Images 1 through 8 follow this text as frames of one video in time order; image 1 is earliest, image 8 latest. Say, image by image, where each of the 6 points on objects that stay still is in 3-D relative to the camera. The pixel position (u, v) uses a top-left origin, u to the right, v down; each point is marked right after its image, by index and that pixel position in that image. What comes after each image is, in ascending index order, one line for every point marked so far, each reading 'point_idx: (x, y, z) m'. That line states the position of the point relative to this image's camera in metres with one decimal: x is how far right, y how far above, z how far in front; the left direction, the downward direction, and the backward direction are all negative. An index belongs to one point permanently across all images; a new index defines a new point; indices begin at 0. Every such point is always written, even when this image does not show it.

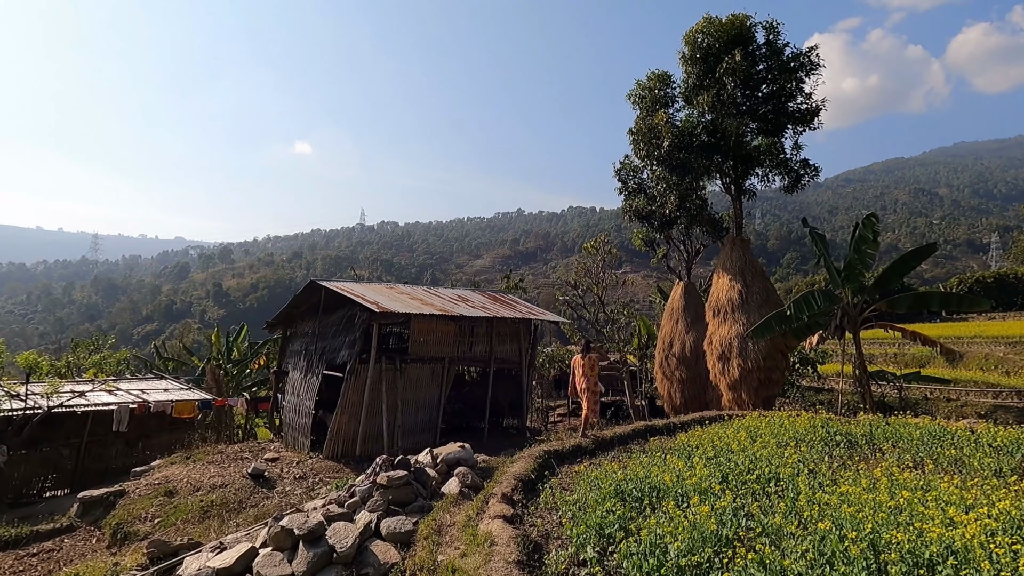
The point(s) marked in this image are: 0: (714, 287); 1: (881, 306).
0: (+5.4, +0.1, +14.1) m
1: (+8.4, -0.4, +12.1) m
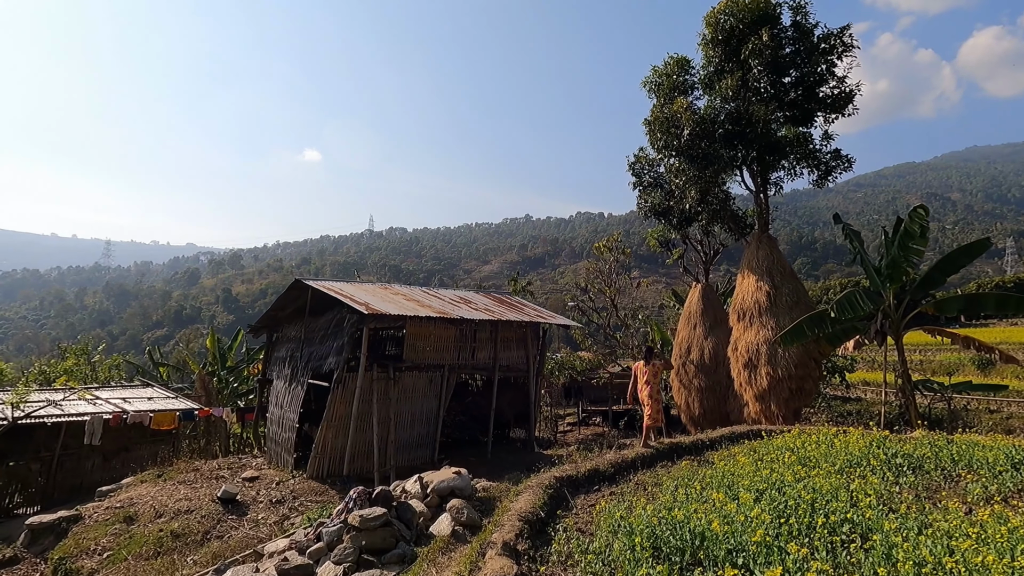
0: (+5.5, 0.0, +13.0) m
1: (+8.5, -0.4, +10.9) m
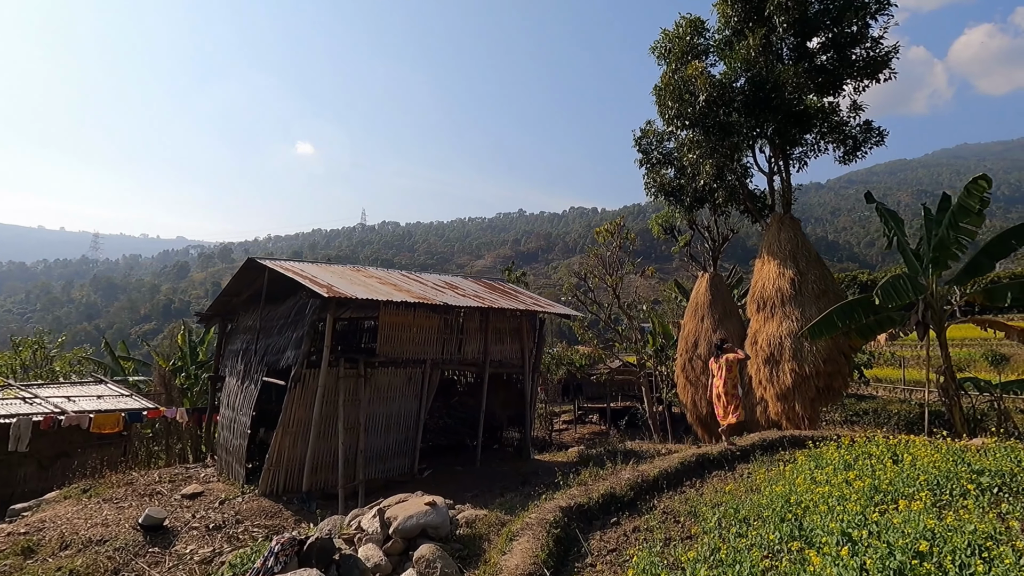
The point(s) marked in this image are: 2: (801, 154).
0: (+5.4, +0.3, +11.7) m
1: (+8.4, -0.2, +9.7) m
2: (+6.9, +3.2, +12.7) m
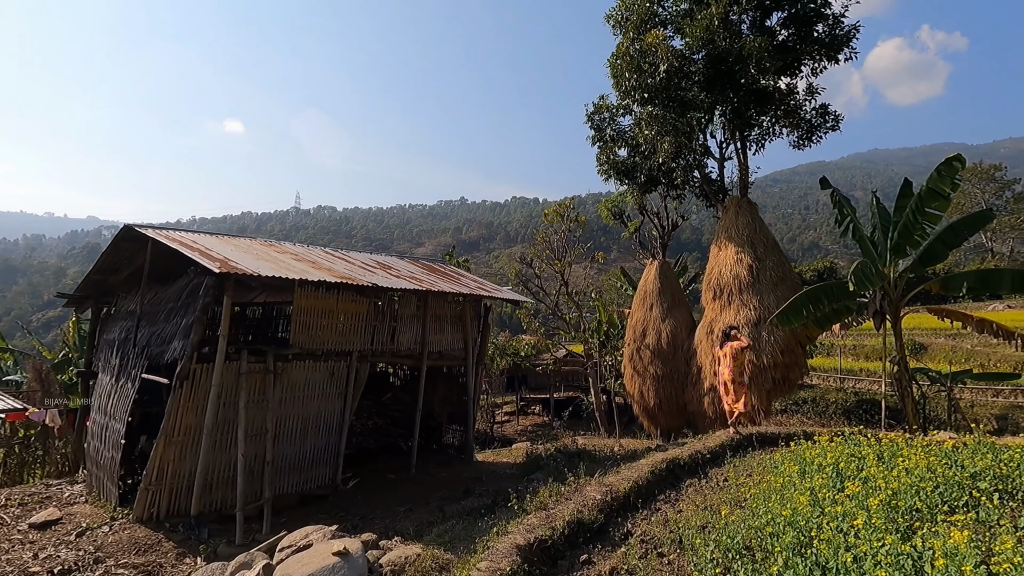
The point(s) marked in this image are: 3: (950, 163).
0: (+4.2, +0.6, +11.1) m
1: (+7.4, 0.0, +9.4) m
2: (+5.6, +3.5, +12.3) m
3: (+7.0, +2.0, +8.4) m
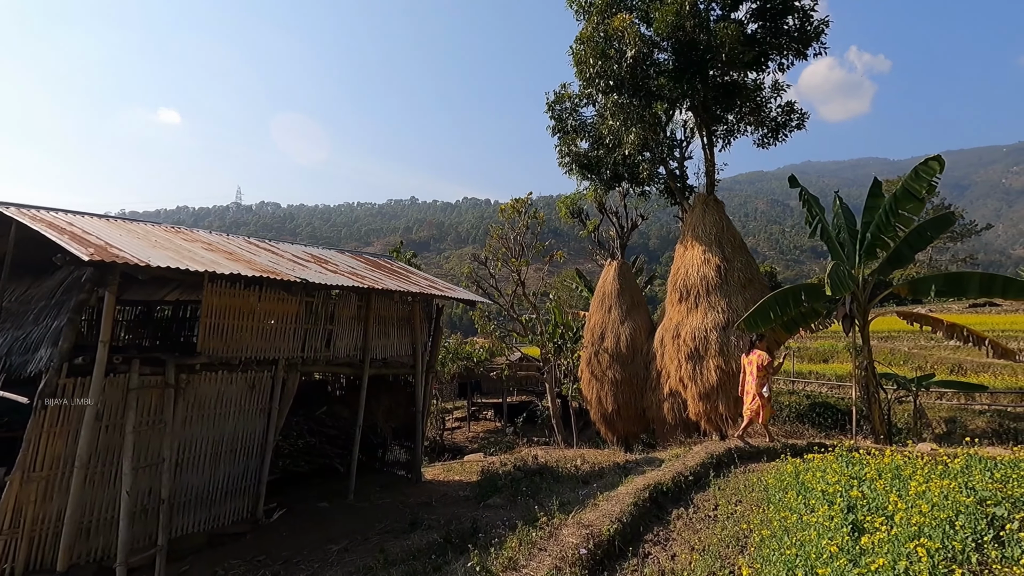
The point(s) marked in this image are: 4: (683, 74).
0: (+3.3, +0.6, +10.6) m
1: (+6.7, 0.0, +9.2) m
2: (+4.6, +3.4, +11.9) m
3: (+6.3, +2.0, +8.1) m
4: (+3.2, +4.1, +10.2) m
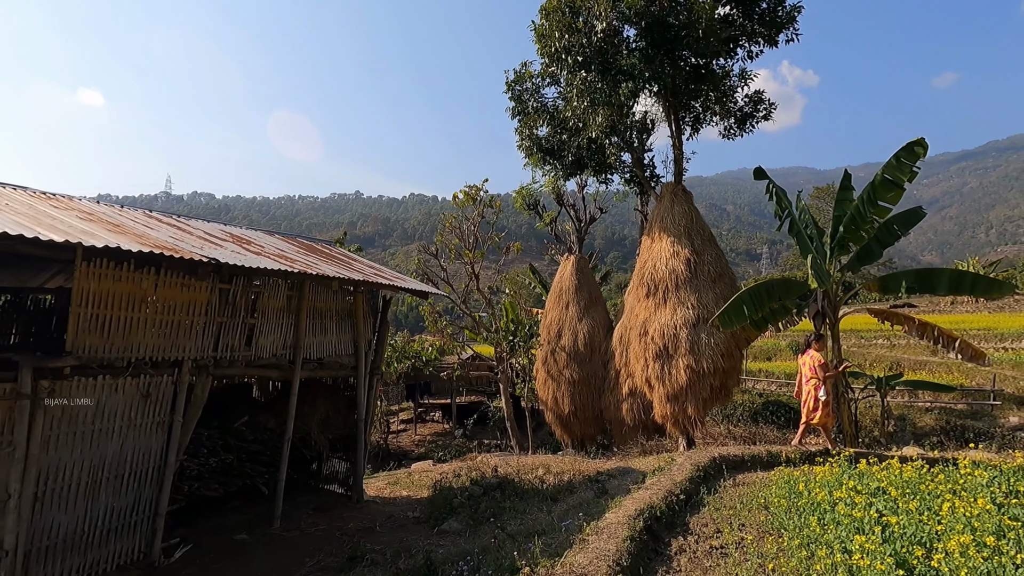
0: (+2.5, +0.7, +9.9) m
1: (+6.0, 0.0, +8.9) m
2: (+3.7, +3.5, +11.3) m
3: (+5.8, +2.0, +7.8) m
4: (+2.5, +4.2, +9.5) m
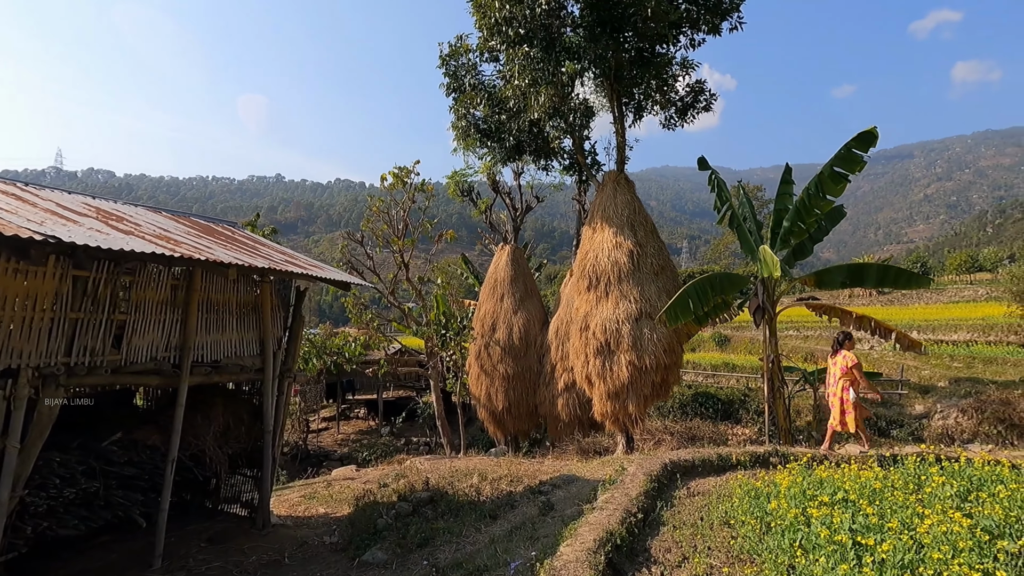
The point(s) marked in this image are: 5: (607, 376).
0: (+1.4, +0.8, +9.5) m
1: (+4.9, +0.1, +8.9) m
2: (+2.4, +3.7, +11.0) m
3: (+4.9, +2.1, +7.8) m
4: (+1.4, +4.3, +9.0) m
5: (+1.5, -1.4, +8.7) m
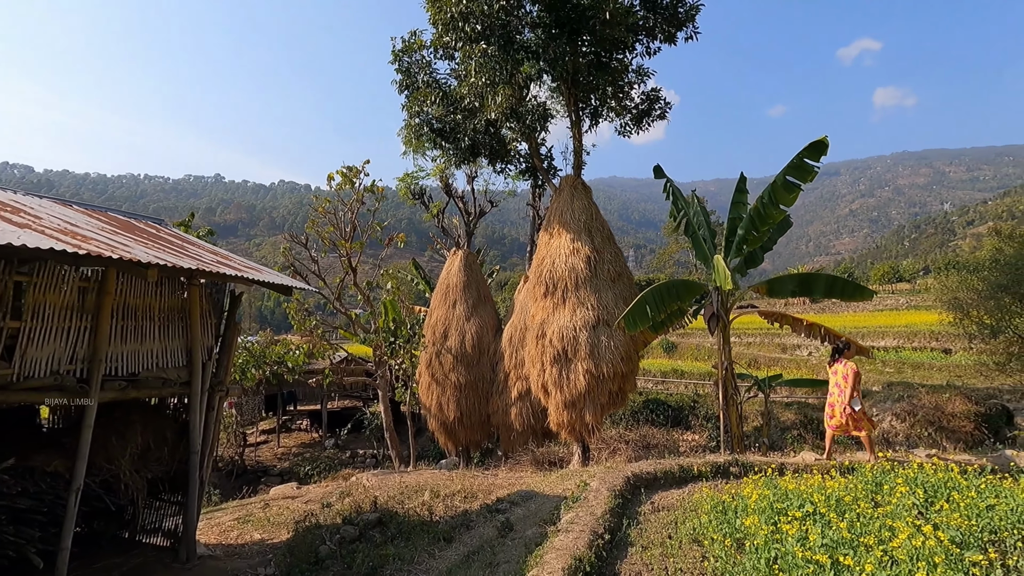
0: (+0.6, +0.7, +9.3) m
1: (+4.2, 0.0, +9.0) m
2: (+1.5, +3.5, +10.9) m
3: (+4.3, +2.0, +7.9) m
4: (+0.7, +4.2, +8.9) m
5: (+0.8, -1.5, +8.5) m
